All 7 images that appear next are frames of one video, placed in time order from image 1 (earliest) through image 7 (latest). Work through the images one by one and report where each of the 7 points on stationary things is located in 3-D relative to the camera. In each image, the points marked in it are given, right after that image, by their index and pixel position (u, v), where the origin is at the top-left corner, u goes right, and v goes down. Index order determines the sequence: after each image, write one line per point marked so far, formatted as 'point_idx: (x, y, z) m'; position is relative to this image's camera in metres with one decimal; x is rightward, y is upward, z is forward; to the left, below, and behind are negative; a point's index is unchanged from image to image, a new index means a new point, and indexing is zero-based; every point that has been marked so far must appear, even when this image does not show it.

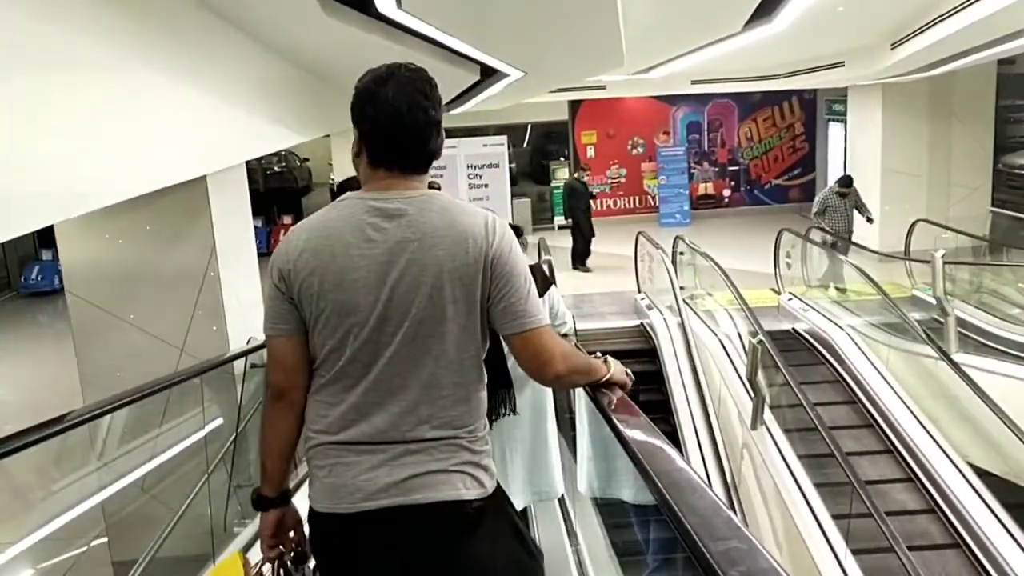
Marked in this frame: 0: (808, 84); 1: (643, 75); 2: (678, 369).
0: (+3.9, +2.7, +11.5) m
1: (+1.7, +2.8, +11.4) m
2: (+1.5, -0.7, +8.1) m
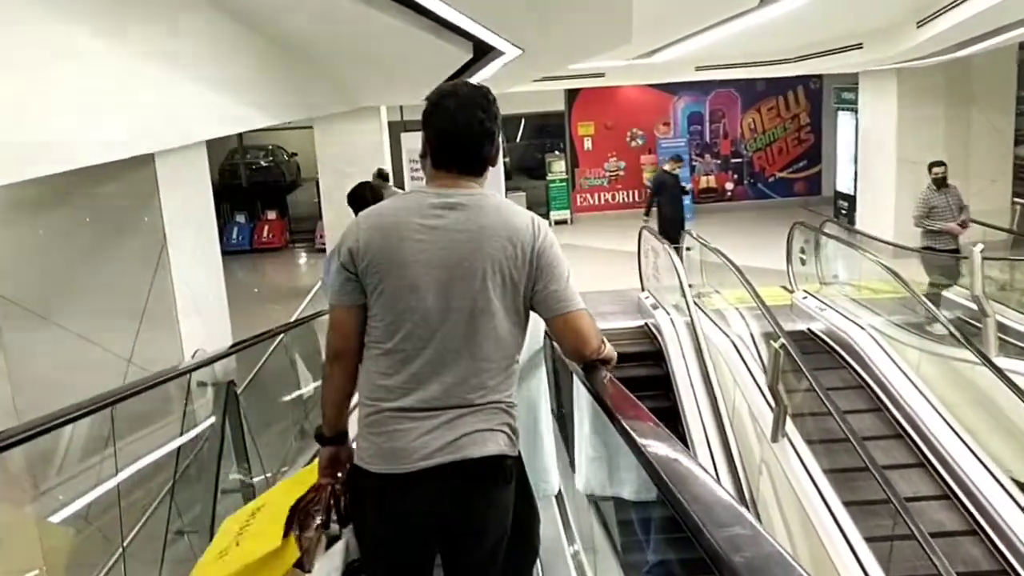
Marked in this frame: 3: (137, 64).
0: (+3.8, +2.8, +11.0) m
1: (+1.6, +2.8, +10.8) m
2: (+1.5, -0.7, +7.5) m
3: (-1.6, +0.9, +3.8) m
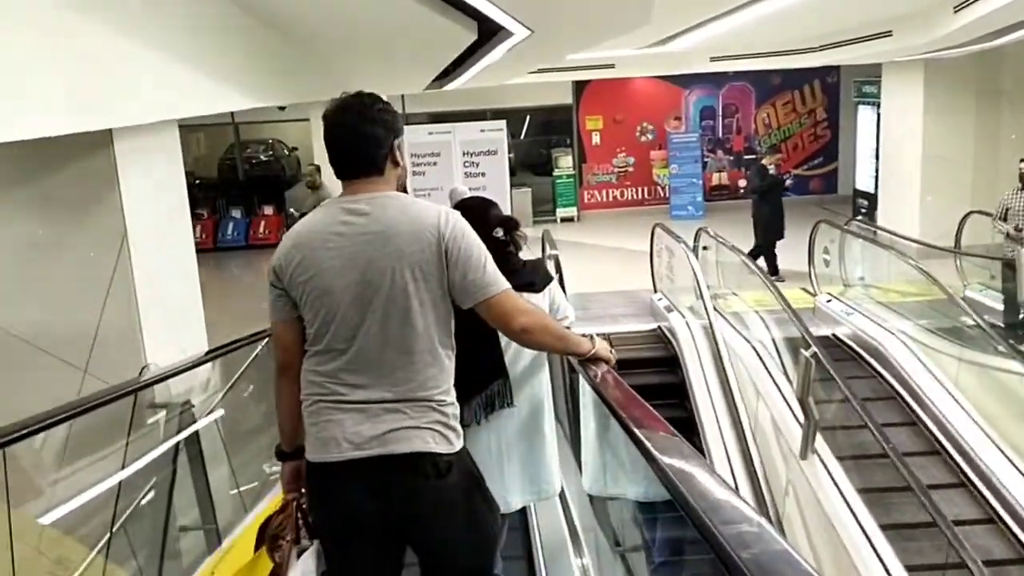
0: (+3.9, +2.7, +10.5) m
1: (+1.7, +2.8, +10.3) m
2: (+1.5, -0.7, +7.0) m
3: (-1.5, +0.9, +3.3) m
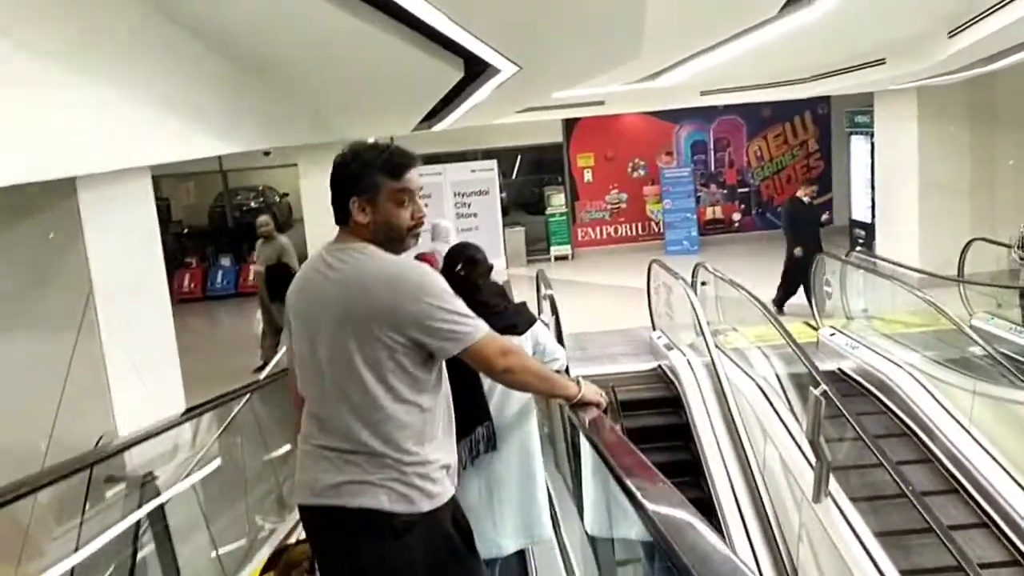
0: (+3.8, +2.4, +10.4) m
1: (+1.6, +2.4, +10.2) m
2: (+1.5, -1.0, +6.8) m
3: (-1.6, +0.7, +3.1) m
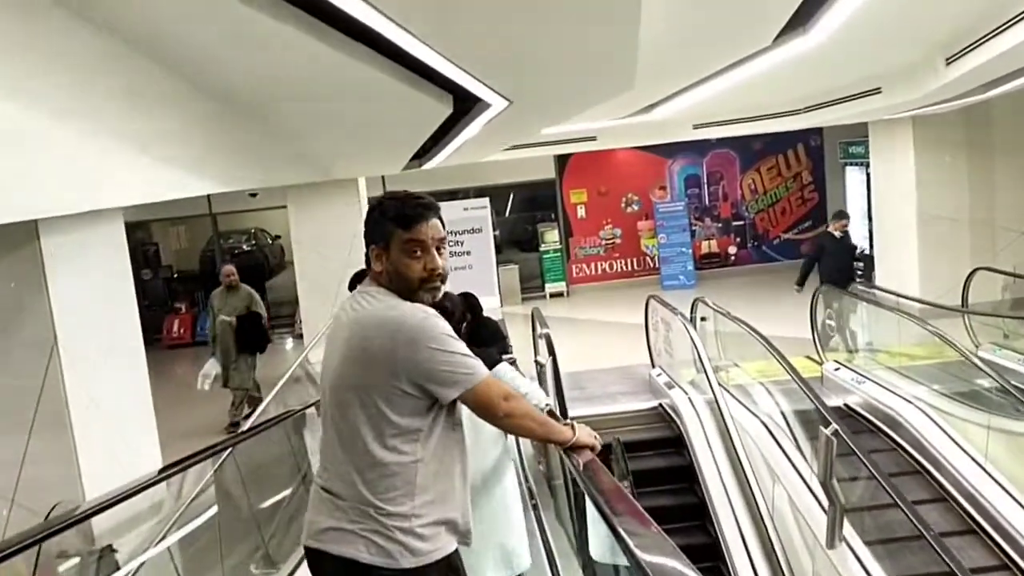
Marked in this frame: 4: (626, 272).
0: (+3.7, +2.0, +10.3) m
1: (+1.5, +1.9, +10.1) m
2: (+1.5, -1.3, +6.6) m
3: (-1.6, +0.6, +3.0) m
4: (+1.9, +0.3, +14.9) m
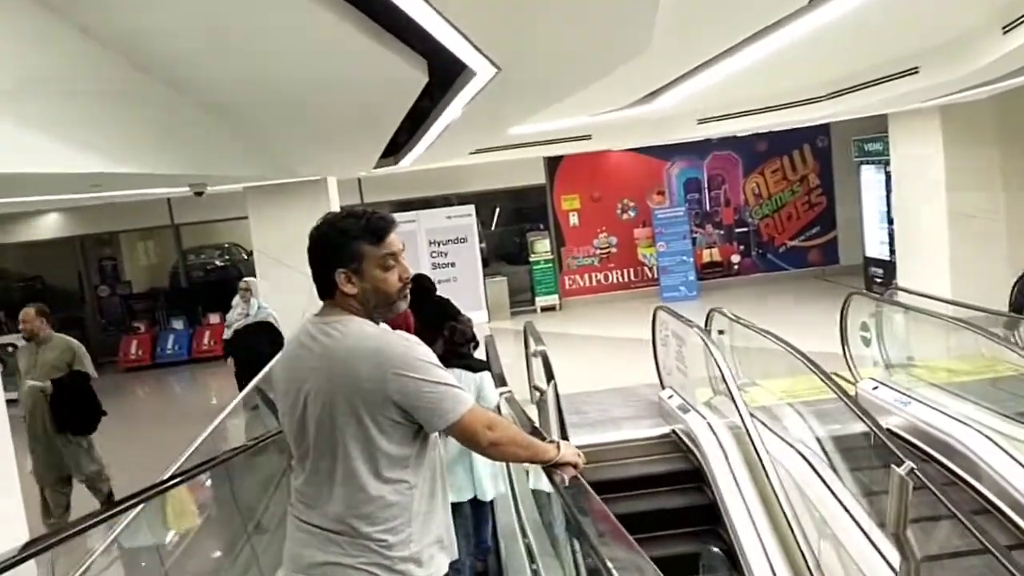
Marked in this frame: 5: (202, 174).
0: (+3.5, +1.9, +9.4) m
1: (+1.3, +1.8, +9.2) m
2: (+1.4, -1.3, +5.6) m
3: (-1.6, +0.5, +2.0) m
4: (+1.7, +0.1, +14.0) m
5: (-1.6, +0.6, +4.2) m
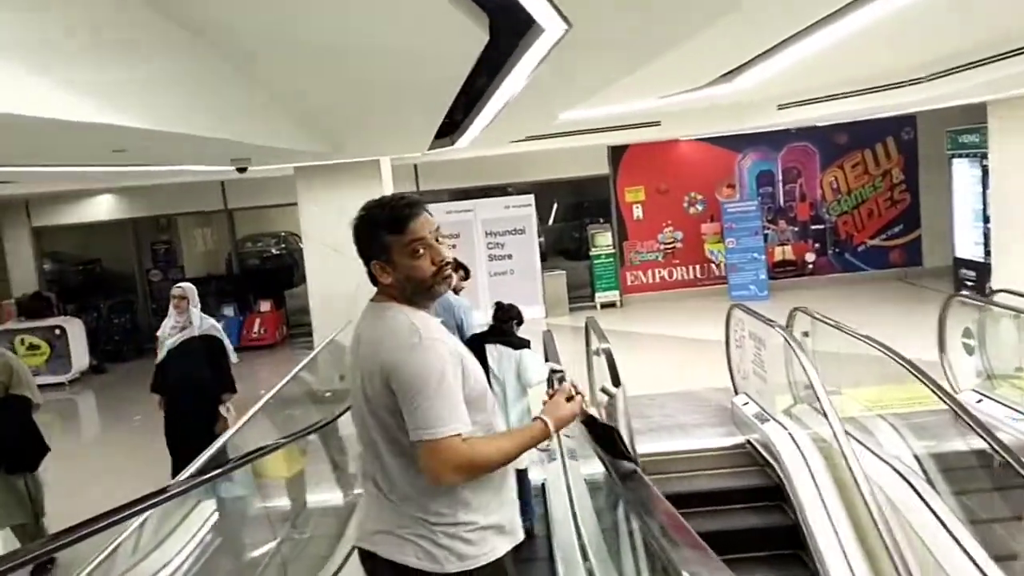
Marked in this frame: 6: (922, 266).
0: (+4.2, +1.9, +8.6) m
1: (+2.0, +1.9, +8.6) m
2: (+1.8, -1.3, +4.9) m
3: (-1.5, +0.6, +1.5) m
4: (+2.6, +0.1, +13.3) m
5: (-1.3, +0.7, +3.8) m
6: (+6.1, +0.3, +13.2) m
